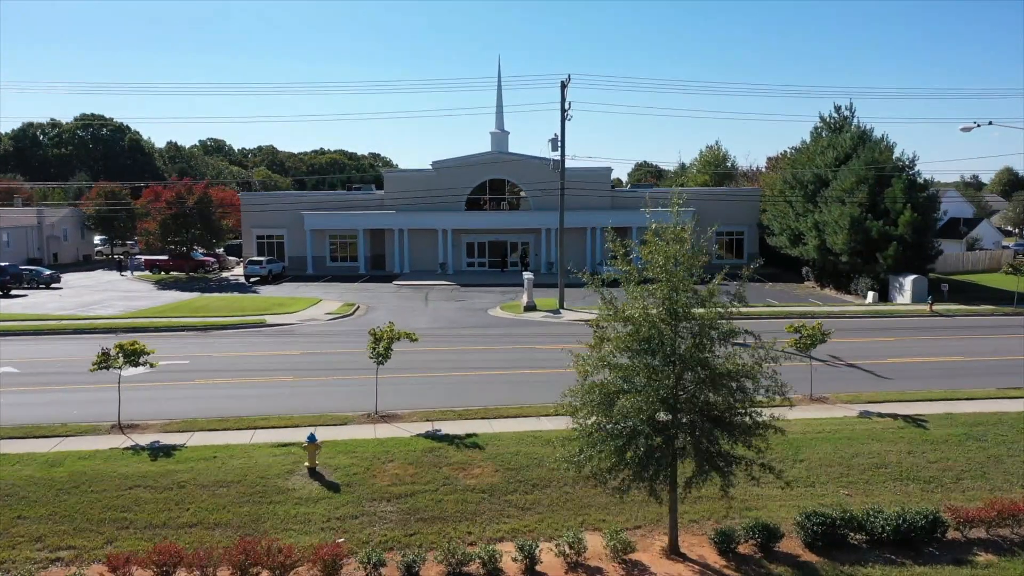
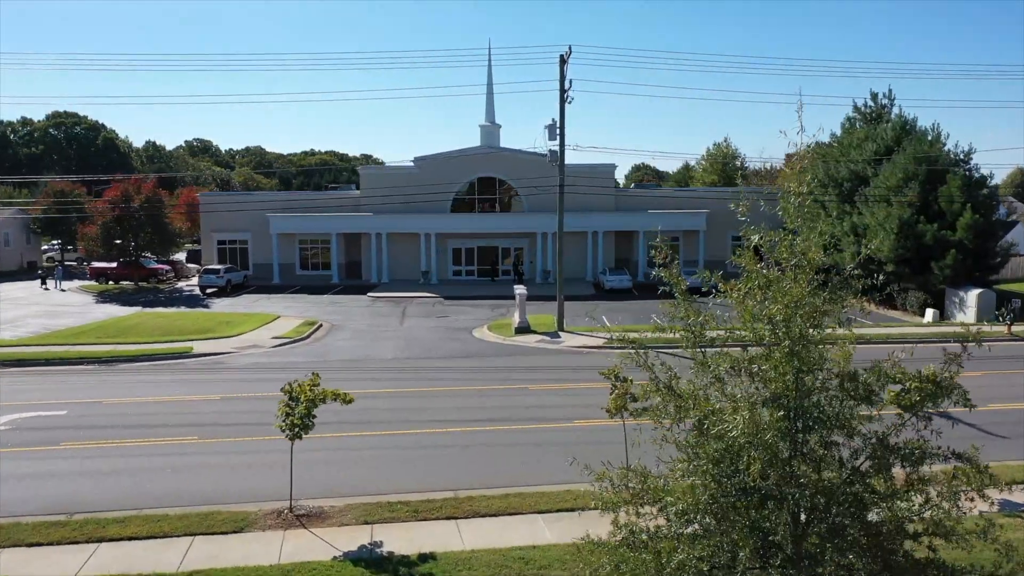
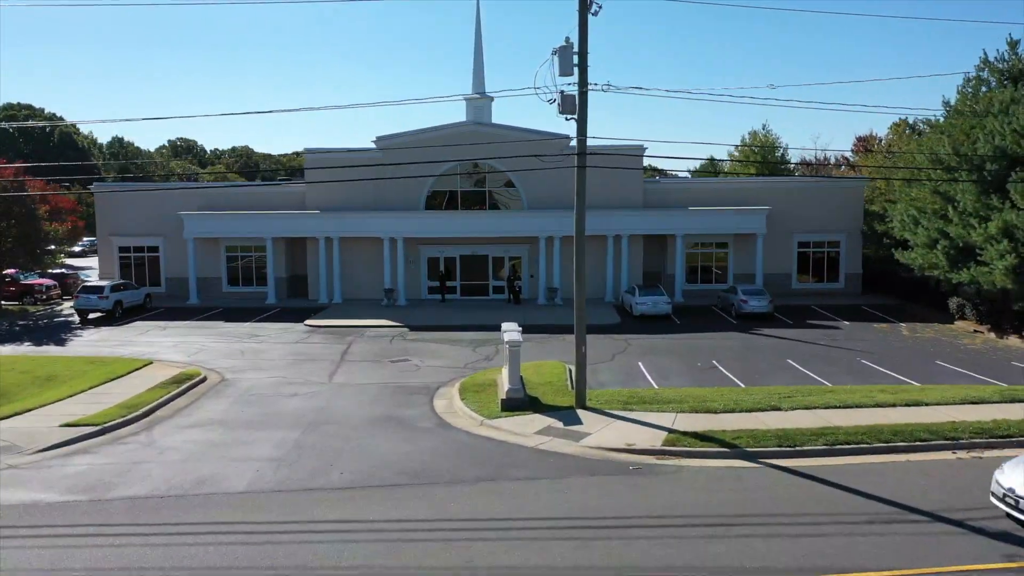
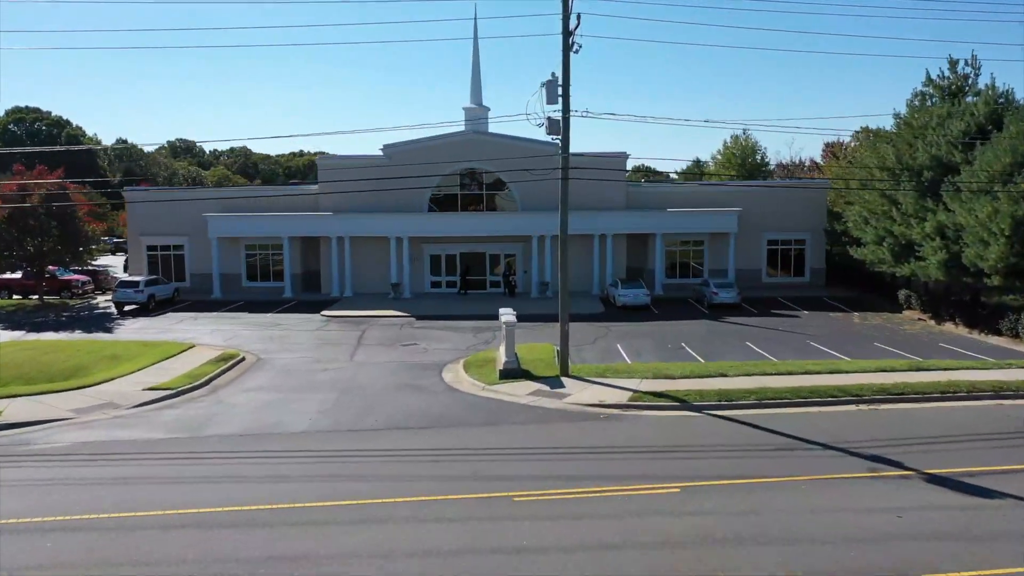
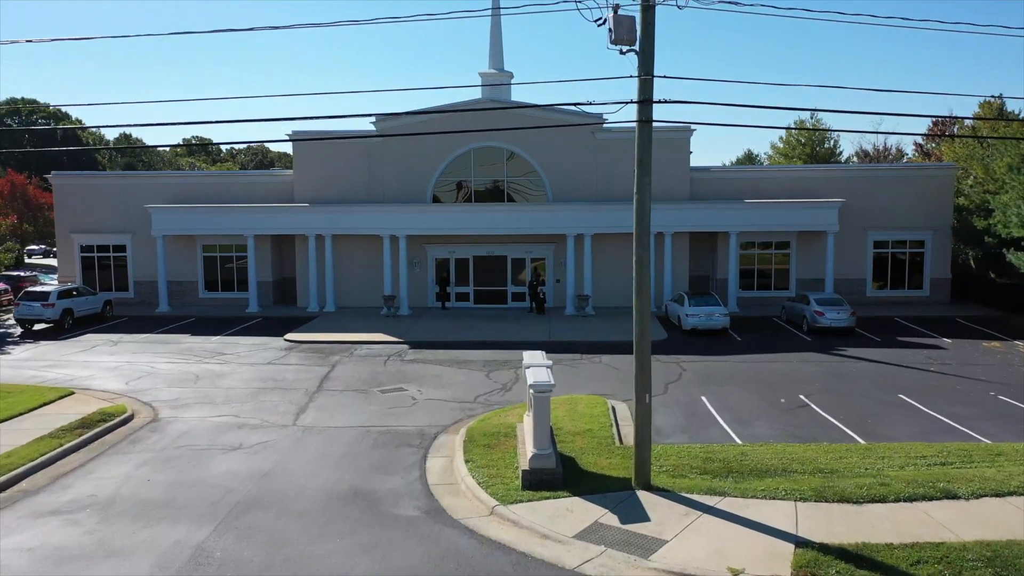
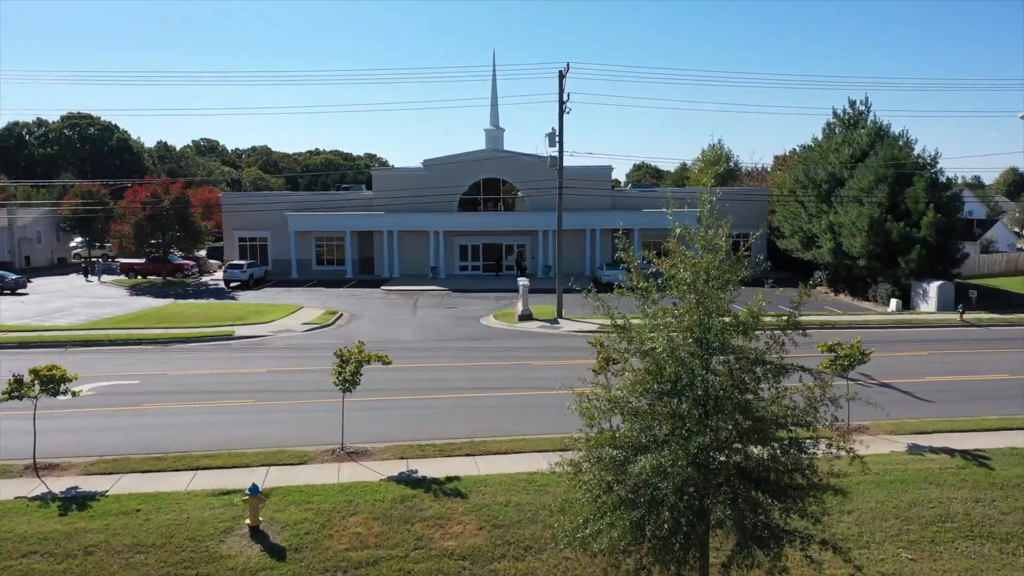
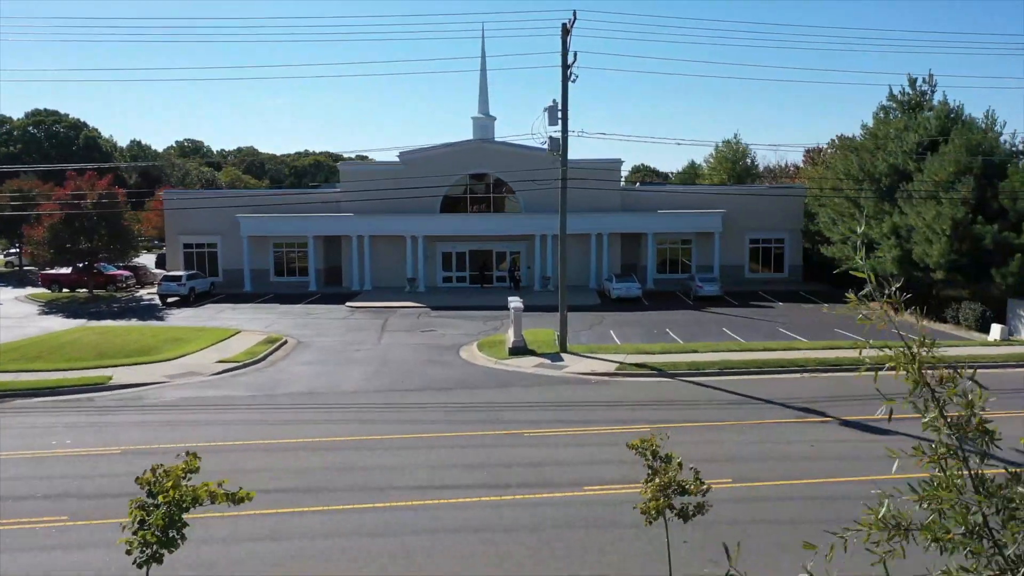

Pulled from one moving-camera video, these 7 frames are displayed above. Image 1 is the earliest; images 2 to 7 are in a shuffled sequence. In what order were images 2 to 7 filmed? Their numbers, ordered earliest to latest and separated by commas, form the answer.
6, 2, 7, 4, 3, 5
